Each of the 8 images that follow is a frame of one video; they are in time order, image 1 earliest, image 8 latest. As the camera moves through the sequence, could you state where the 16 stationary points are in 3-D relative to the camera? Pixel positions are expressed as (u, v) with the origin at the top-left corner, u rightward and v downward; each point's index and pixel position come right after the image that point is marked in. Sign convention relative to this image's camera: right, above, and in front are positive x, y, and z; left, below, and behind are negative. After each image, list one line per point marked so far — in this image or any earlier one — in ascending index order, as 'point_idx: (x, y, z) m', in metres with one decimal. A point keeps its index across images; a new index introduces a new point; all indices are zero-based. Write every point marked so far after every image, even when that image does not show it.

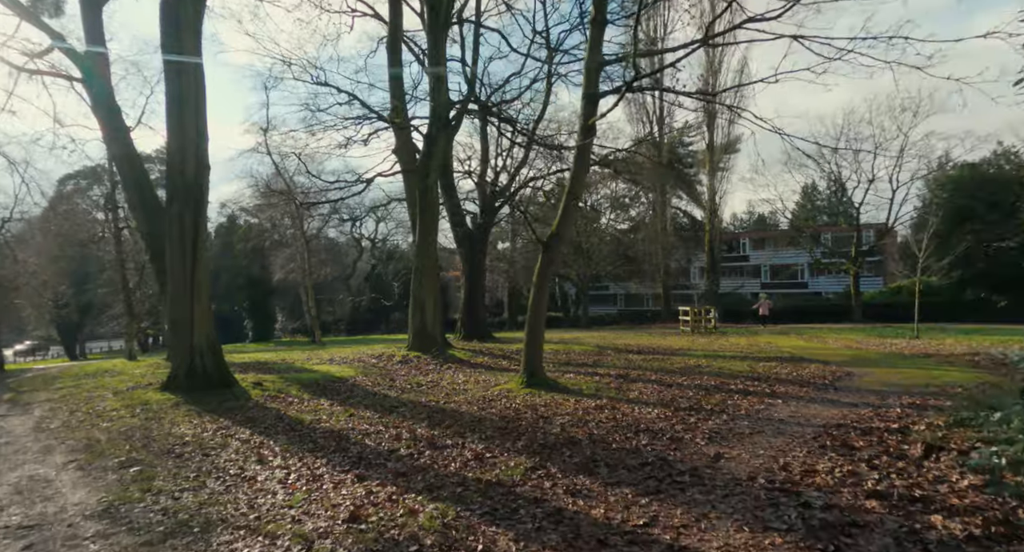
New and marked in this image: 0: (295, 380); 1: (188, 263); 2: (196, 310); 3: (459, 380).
0: (-4.4, -2.1, +11.4) m
1: (-5.8, +0.1, +10.1) m
2: (-5.7, -0.7, +10.1) m
3: (-1.0, -2.1, +11.5) m
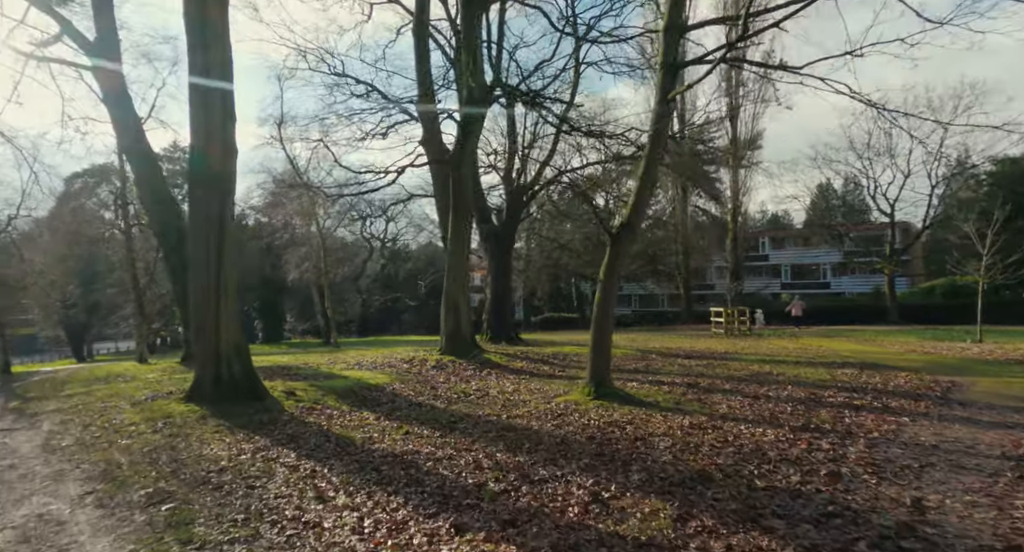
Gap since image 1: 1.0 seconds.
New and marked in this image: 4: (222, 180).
0: (-3.4, -2.1, +10.4) m
1: (-4.8, +0.2, +9.1) m
2: (-4.7, -0.7, +9.1) m
3: (0.0, -2.1, +10.5) m
4: (-4.7, +1.5, +9.0) m
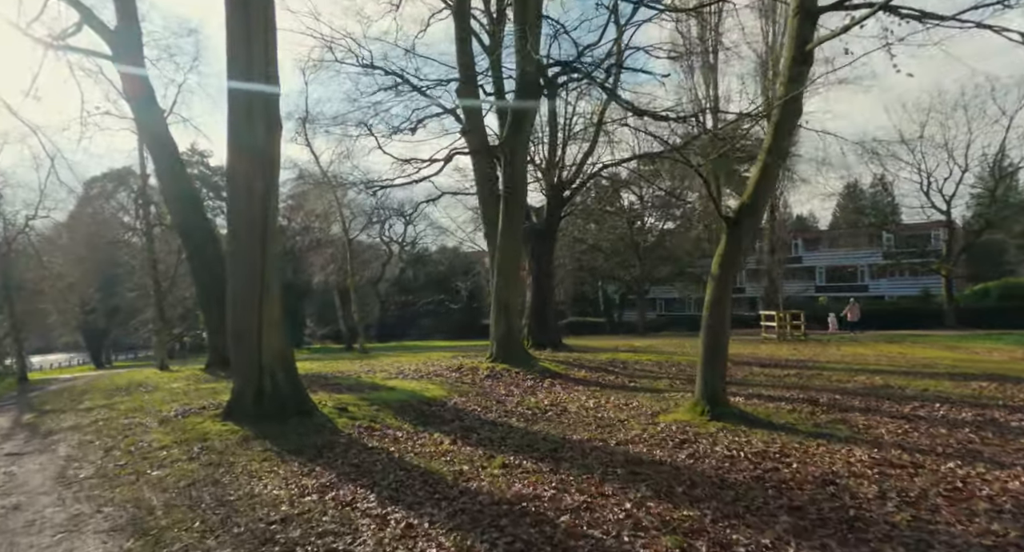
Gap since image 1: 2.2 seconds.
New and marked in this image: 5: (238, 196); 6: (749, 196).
0: (-2.1, -2.0, +9.0) m
1: (-3.6, +0.2, +7.8) m
2: (-3.5, -0.7, +7.9) m
3: (+1.3, -2.1, +9.1) m
4: (-3.4, +1.5, +7.7) m
5: (-3.8, +1.1, +7.7) m
6: (+2.9, +1.0, +6.9) m
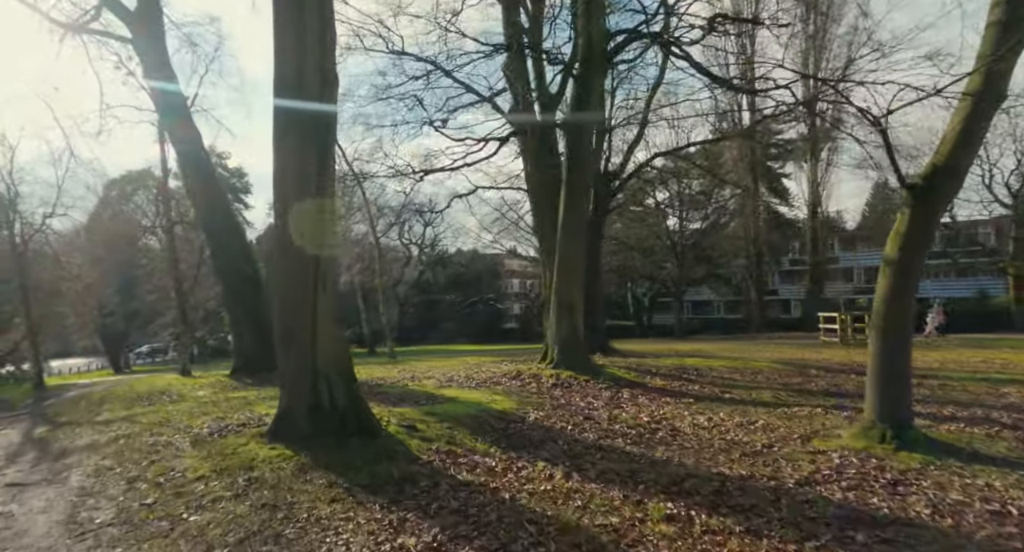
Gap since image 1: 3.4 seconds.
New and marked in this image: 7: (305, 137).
0: (-0.8, -1.9, +7.6) m
1: (-2.3, +0.3, +6.4) m
2: (-2.2, -0.5, +6.5) m
3: (+2.5, -1.9, +7.6) m
4: (-2.2, +1.6, +6.3) m
5: (-2.5, +1.2, +6.3) m
6: (+4.2, +1.1, +5.4) m
7: (-2.3, +1.6, +6.3) m
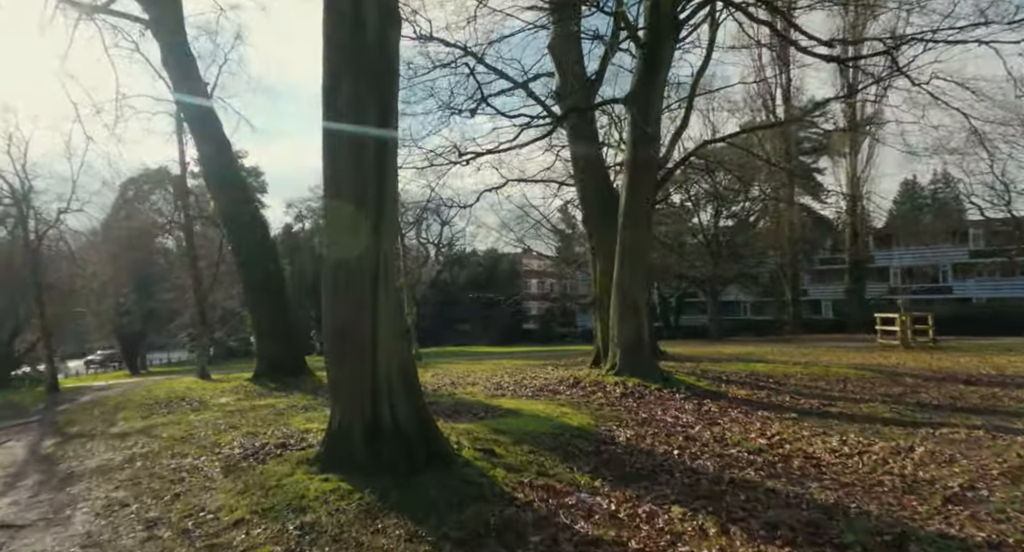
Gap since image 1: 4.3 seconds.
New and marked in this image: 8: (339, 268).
0: (+0.2, -1.8, +6.3) m
1: (-1.3, +0.4, +5.2) m
2: (-1.2, -0.4, +5.2) m
3: (+3.5, -1.9, +6.2) m
4: (-1.2, +1.7, +5.1) m
5: (-1.6, +1.3, +5.1) m
6: (+5.1, +1.2, +4.0) m
7: (-1.4, +1.7, +5.1) m
8: (-1.6, +0.1, +5.2) m
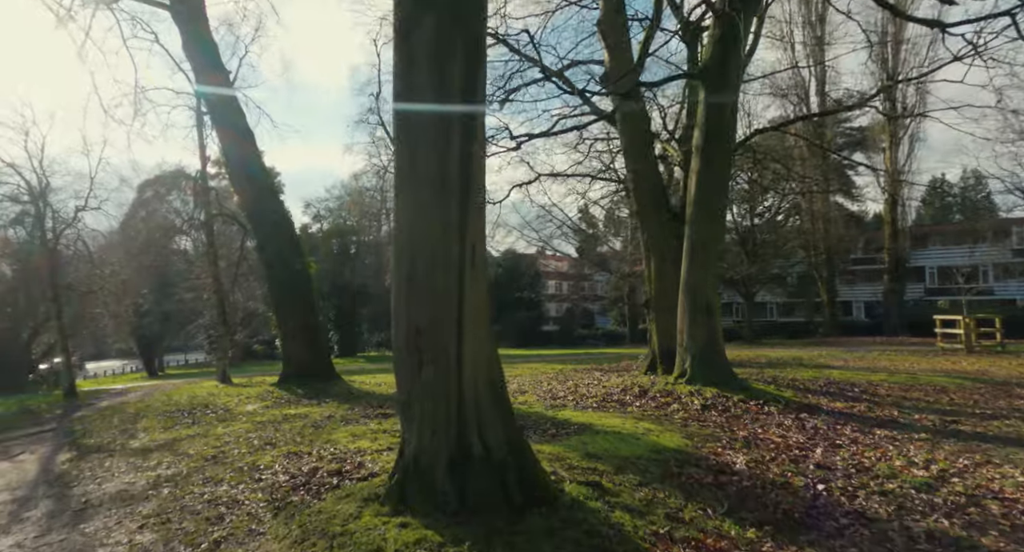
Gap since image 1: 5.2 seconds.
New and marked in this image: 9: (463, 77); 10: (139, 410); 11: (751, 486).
0: (+1.1, -1.8, +5.3) m
1: (-0.4, +0.5, +4.1) m
2: (-0.3, -0.4, +4.2) m
3: (+4.5, -1.8, +5.1) m
4: (-0.3, +1.8, +4.1) m
5: (-0.7, +1.4, +4.0) m
6: (+6.0, +1.2, +2.9) m
7: (-0.5, +1.7, +4.1) m
8: (-0.7, +0.2, +4.2) m
9: (-0.3, +1.5, +4.1) m
10: (-8.7, -3.1, +13.0) m
11: (+2.1, -1.8, +4.8) m
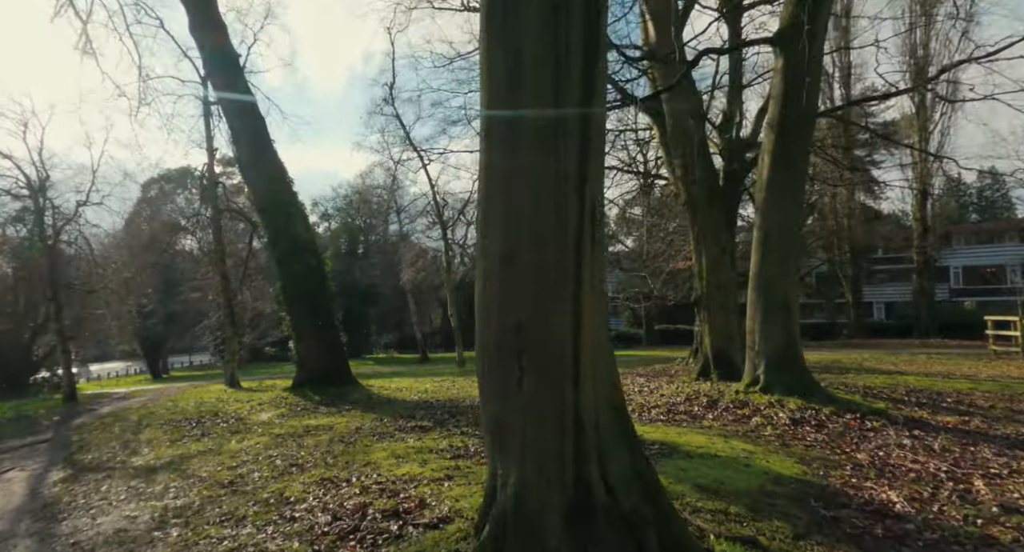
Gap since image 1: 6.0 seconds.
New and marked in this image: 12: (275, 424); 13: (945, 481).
0: (+1.9, -1.7, +4.1) m
1: (+0.3, +0.6, +3.0) m
2: (+0.4, -0.3, +3.1) m
3: (+5.2, -1.7, +3.9) m
4: (+0.5, +1.9, +2.9) m
5: (+0.1, +1.5, +2.9) m
6: (+6.8, +1.3, +1.7) m
7: (+0.3, +1.8, +3.0) m
8: (+0.1, +0.3, +3.0) m
9: (+0.4, +1.6, +3.0) m
10: (-7.9, -3.0, +12.0) m
11: (+2.8, -1.7, +3.7) m
12: (-3.9, -2.5, +9.5) m
13: (+3.8, -1.8, +4.9) m
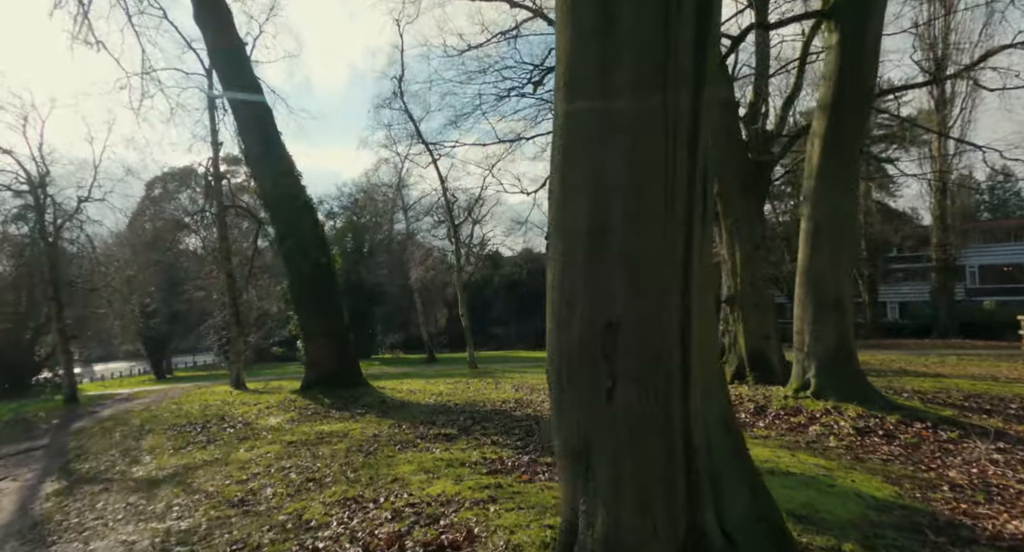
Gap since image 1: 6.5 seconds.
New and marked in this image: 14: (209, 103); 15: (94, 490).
0: (+2.3, -1.6, +3.5) m
1: (+0.7, +0.6, +2.3) m
2: (+0.8, -0.2, +2.4) m
3: (+5.6, -1.6, +3.3) m
4: (+0.9, +1.9, +2.3) m
5: (+0.5, +1.5, +2.3) m
6: (+7.1, +1.4, +1.0) m
7: (+0.7, +1.9, +2.3) m
8: (+0.5, +0.3, +2.4) m
9: (+0.8, +1.7, +2.3) m
10: (-7.4, -2.9, +11.3) m
11: (+3.3, -1.7, +3.0) m
12: (-3.5, -2.4, +8.8) m
13: (+4.2, -1.7, +4.2) m
14: (-10.8, +6.2, +19.9) m
15: (-4.8, -2.5, +6.4) m
